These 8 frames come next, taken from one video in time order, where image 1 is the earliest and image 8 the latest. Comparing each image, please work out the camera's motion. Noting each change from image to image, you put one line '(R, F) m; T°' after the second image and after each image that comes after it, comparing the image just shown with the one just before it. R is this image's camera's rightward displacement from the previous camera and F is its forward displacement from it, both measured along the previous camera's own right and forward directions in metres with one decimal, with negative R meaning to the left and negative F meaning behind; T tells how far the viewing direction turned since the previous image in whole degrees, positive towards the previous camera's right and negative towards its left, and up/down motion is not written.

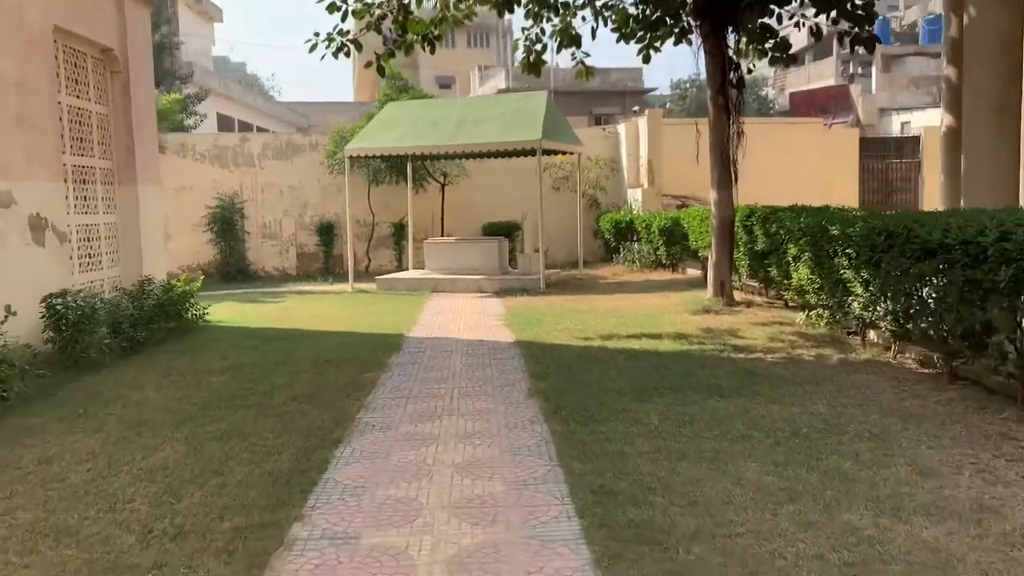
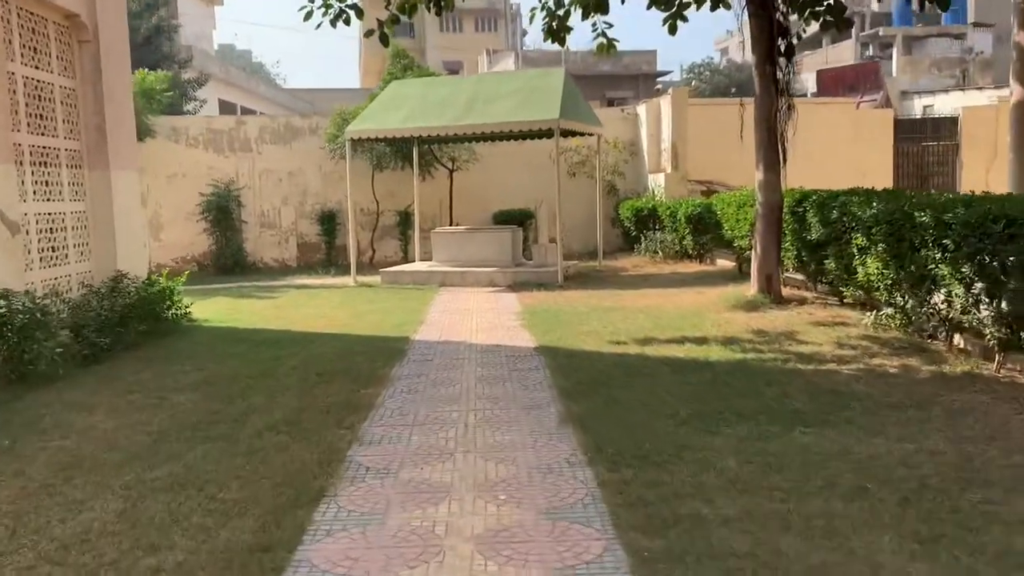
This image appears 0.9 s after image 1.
(-0.1, +1.2) m; -1°
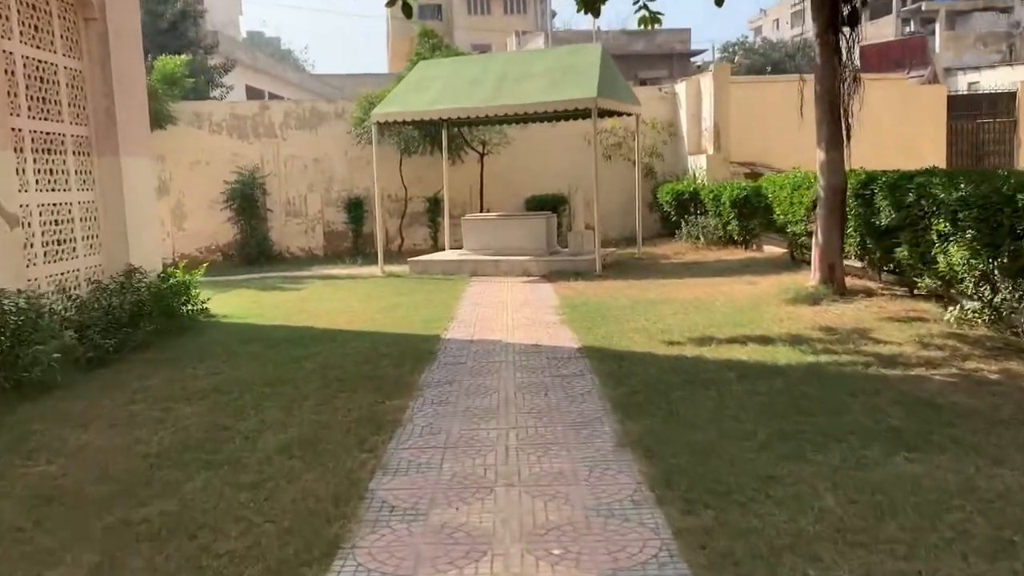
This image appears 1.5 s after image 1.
(-0.1, +0.7) m; -2°
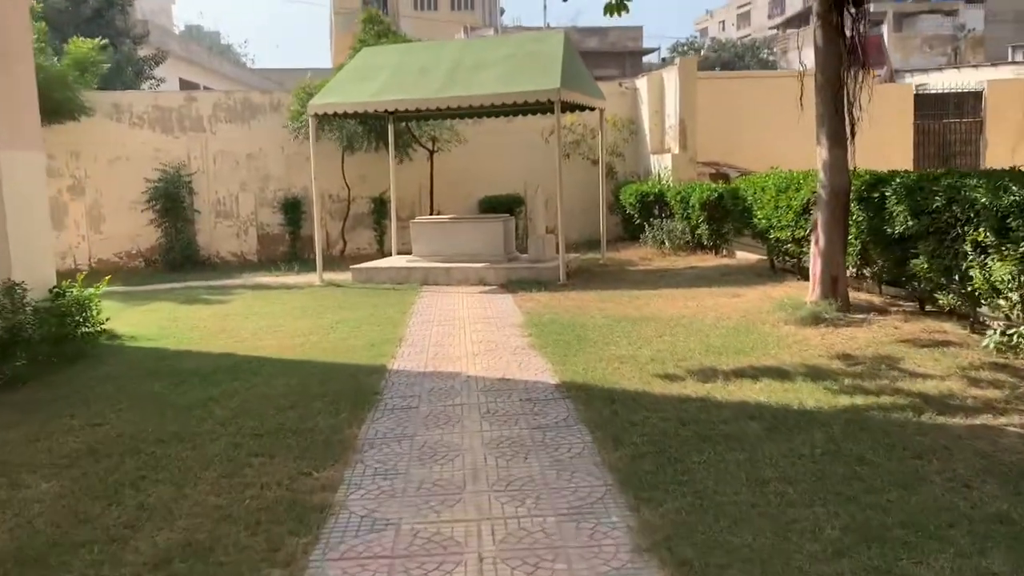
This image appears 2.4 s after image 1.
(-0.1, +1.2) m; +4°
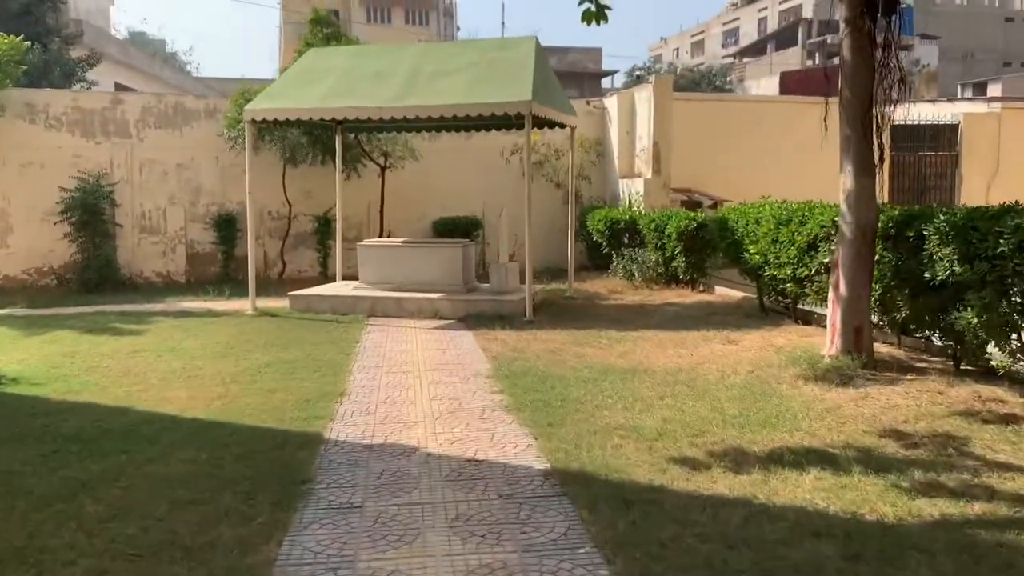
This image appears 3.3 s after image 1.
(-0.2, +1.3) m; +4°
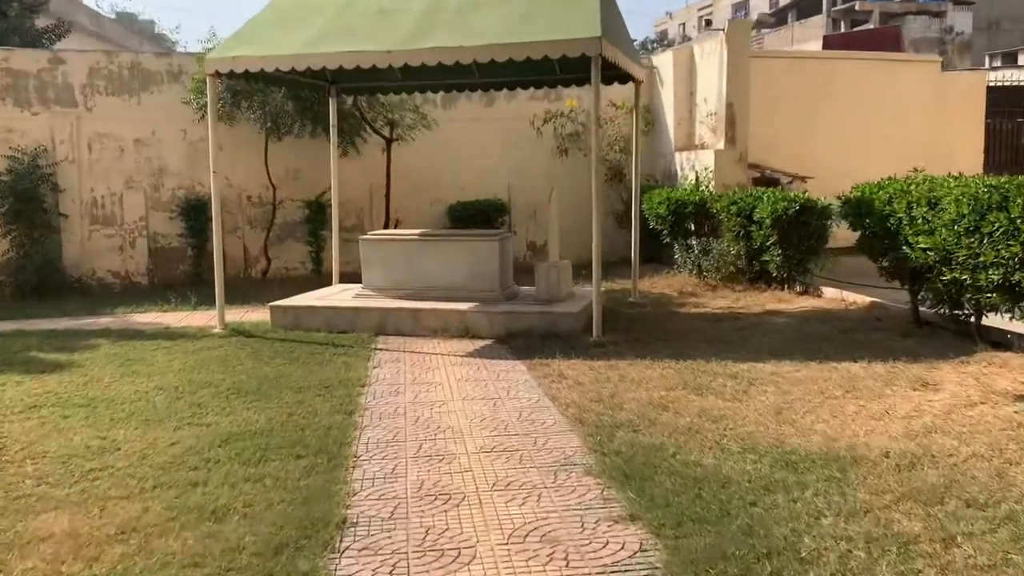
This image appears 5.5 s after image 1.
(-0.5, +2.7) m; 0°
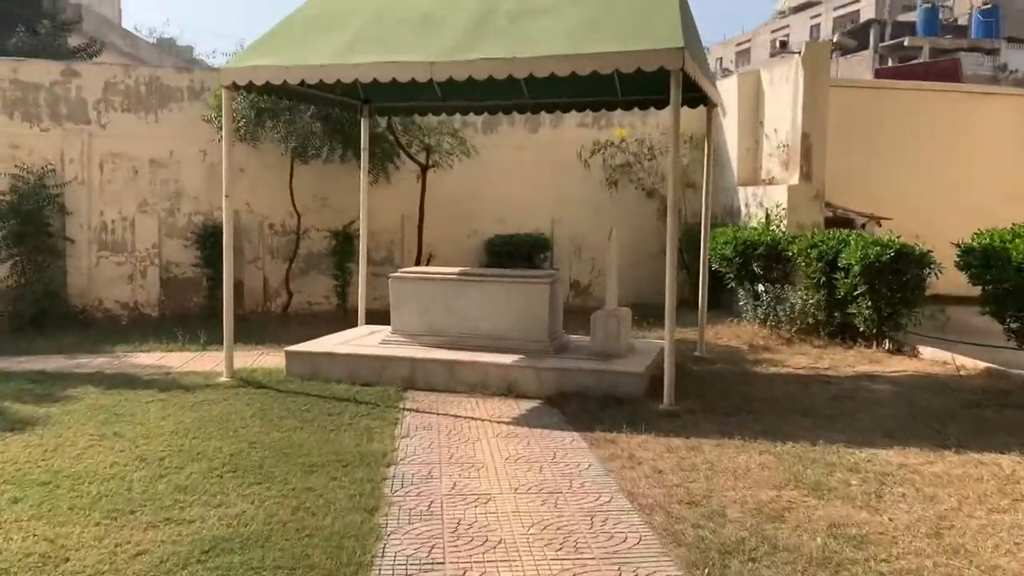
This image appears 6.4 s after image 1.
(-0.2, +1.1) m; -2°
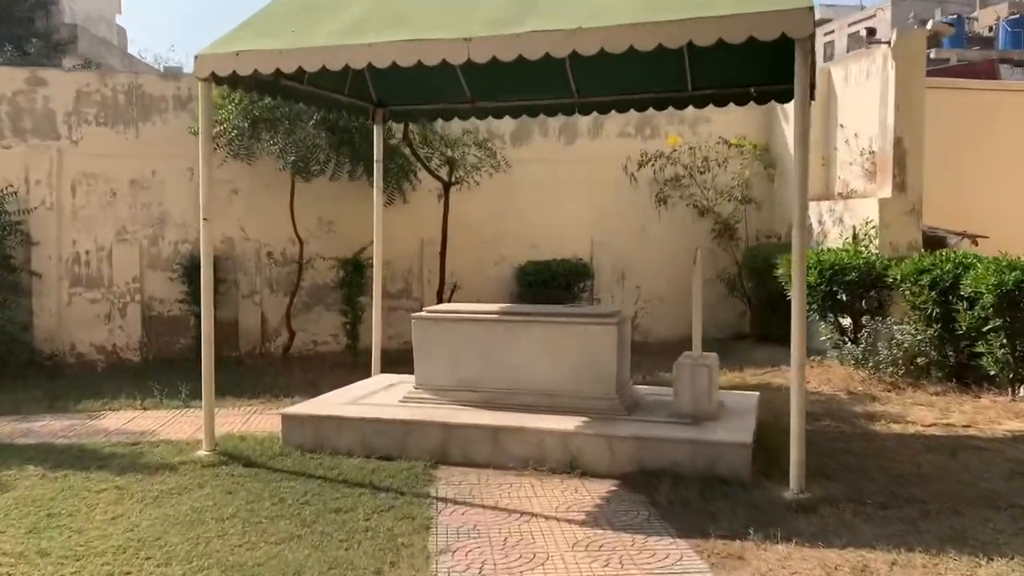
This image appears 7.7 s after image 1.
(-0.3, +1.6) m; -1°
